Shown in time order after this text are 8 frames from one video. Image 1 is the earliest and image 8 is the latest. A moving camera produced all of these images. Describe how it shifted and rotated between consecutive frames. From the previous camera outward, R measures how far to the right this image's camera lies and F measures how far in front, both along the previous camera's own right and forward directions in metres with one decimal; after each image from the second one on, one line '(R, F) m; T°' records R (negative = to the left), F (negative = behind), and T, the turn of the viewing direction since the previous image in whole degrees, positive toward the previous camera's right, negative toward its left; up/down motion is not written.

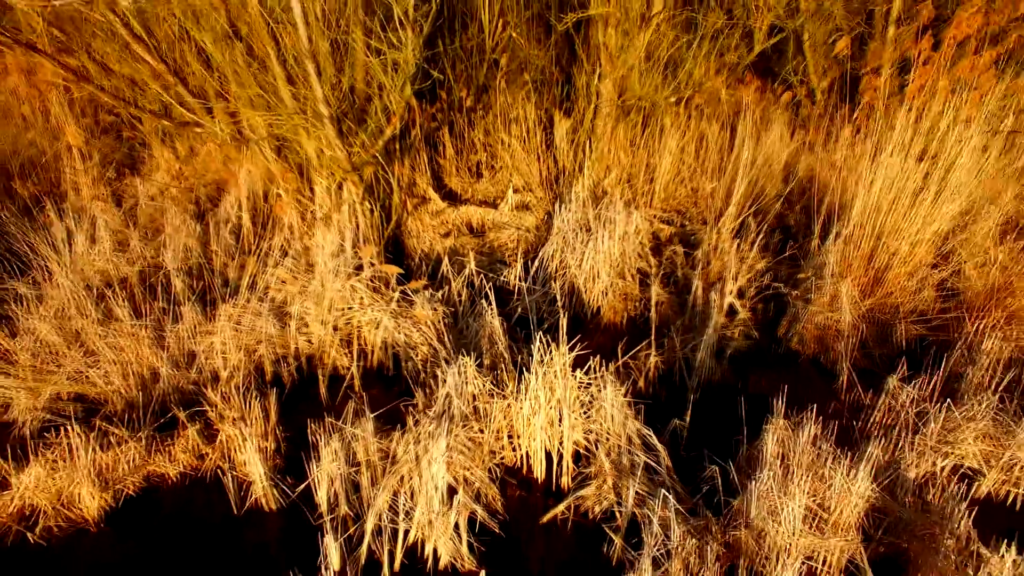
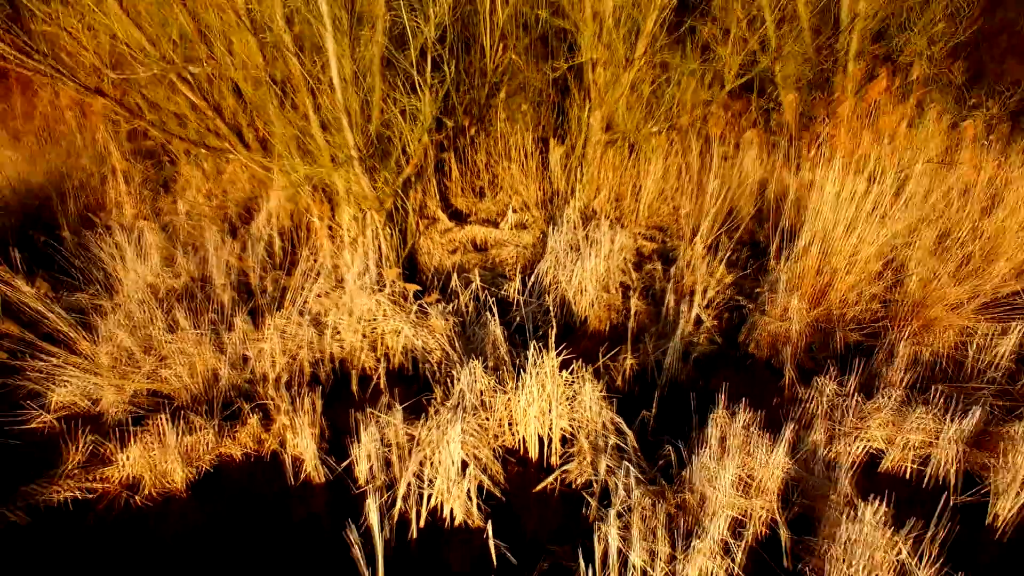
(0.0, -0.4) m; 0°
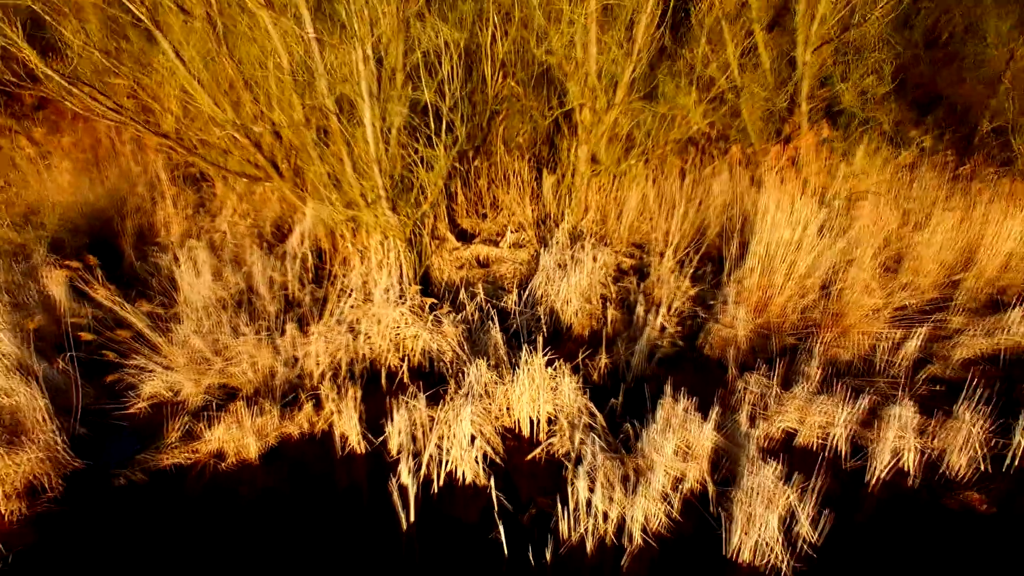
(0.0, -0.6) m; 0°
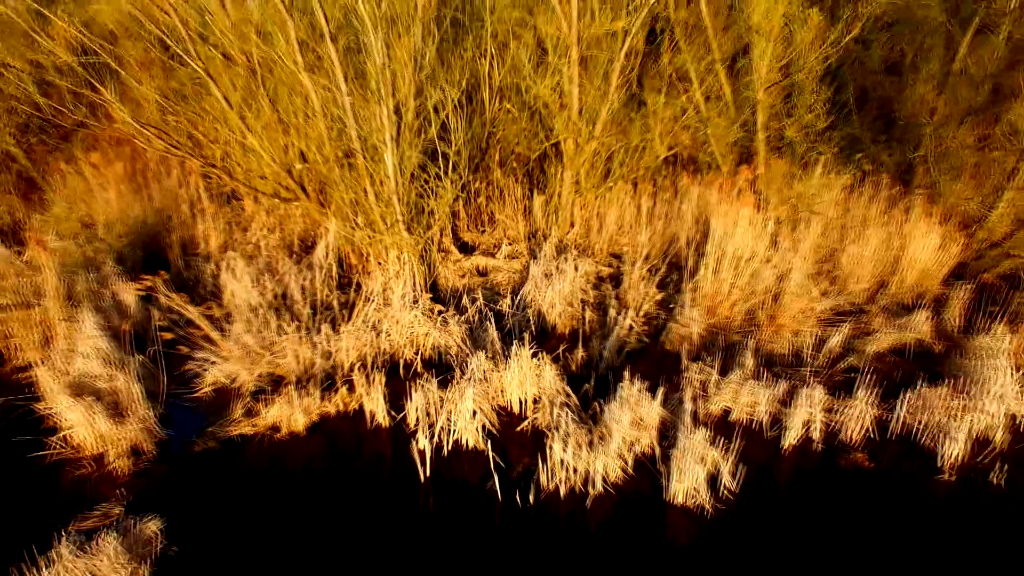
(0.0, -0.6) m; 0°
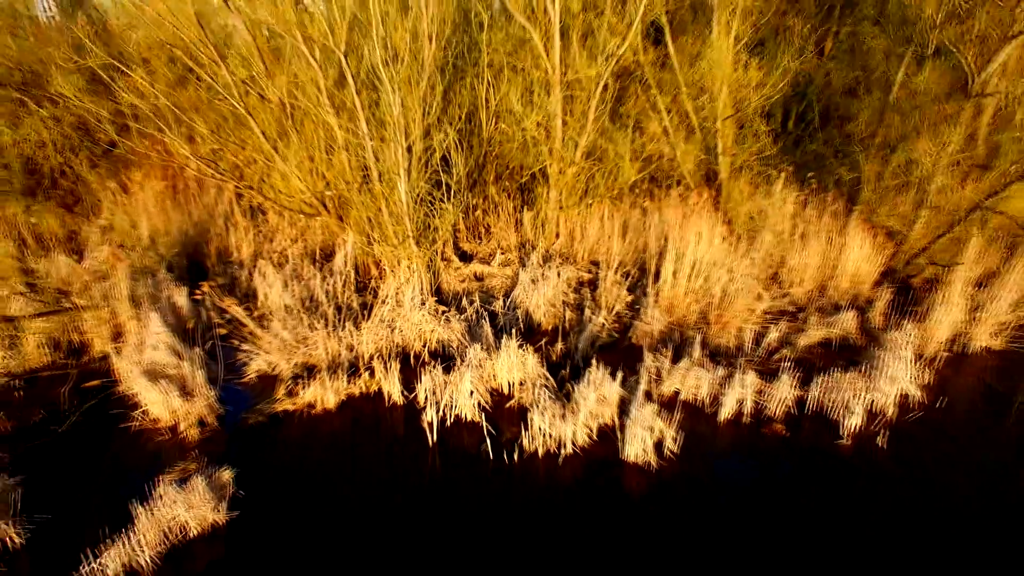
(+0.1, -0.7) m; 0°
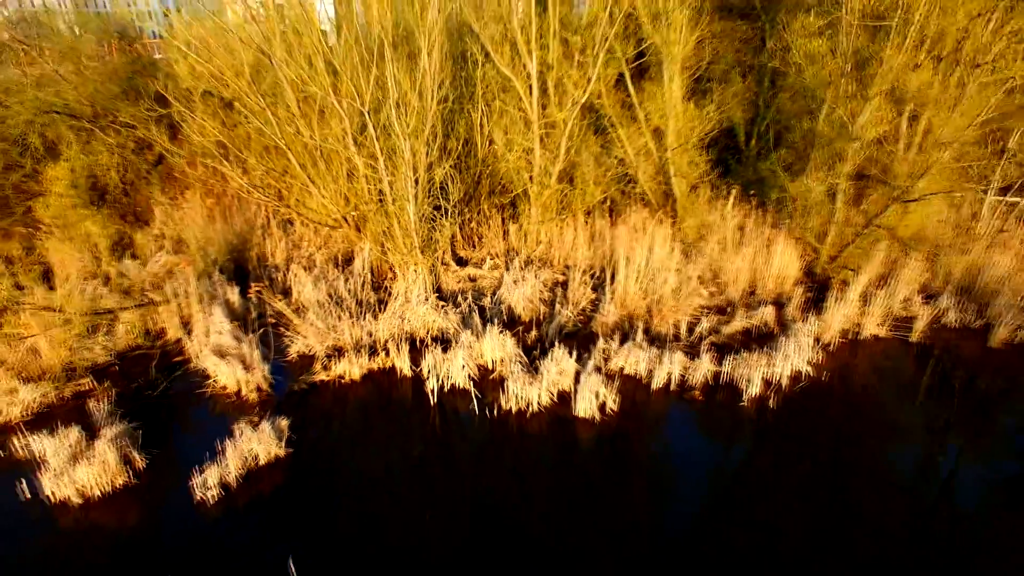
(+0.2, -1.1) m; 0°
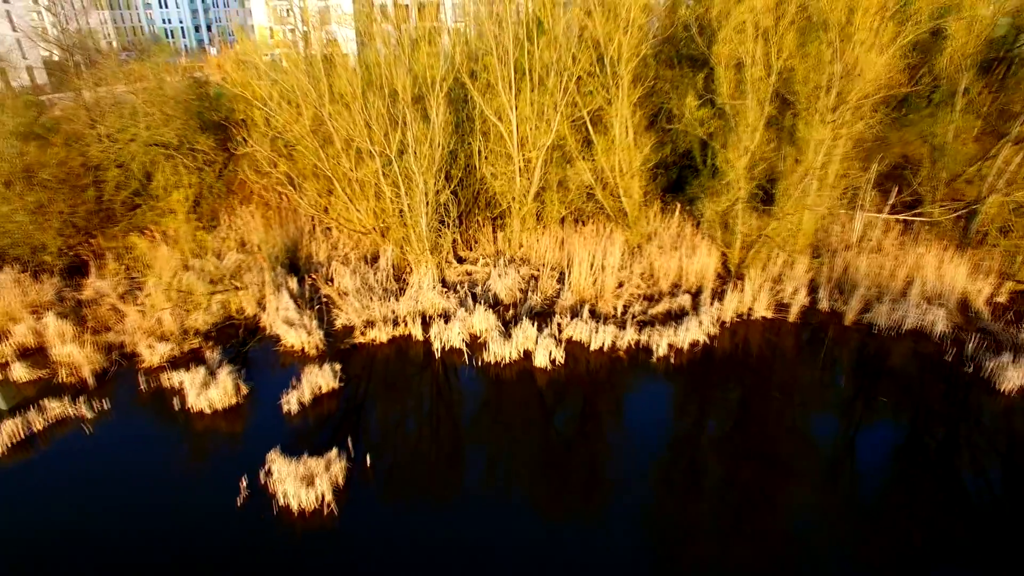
(+0.3, -2.0) m; -1°
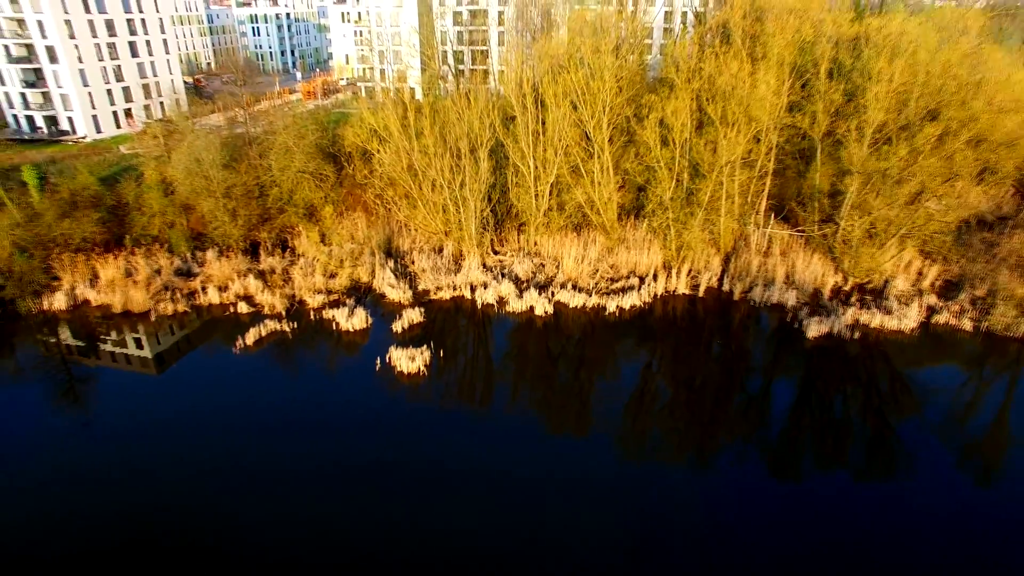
(+0.5, -4.5) m; -4°
